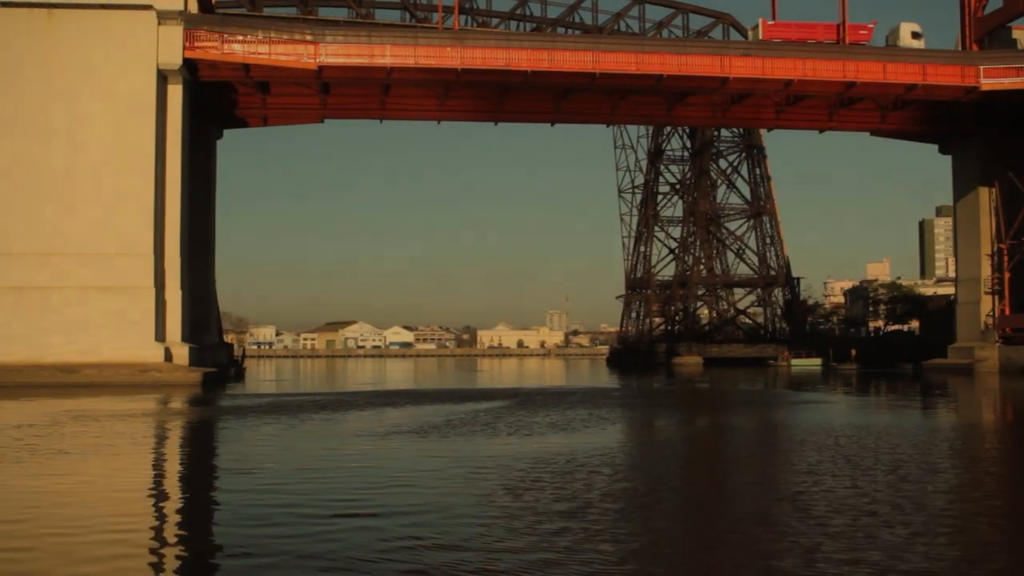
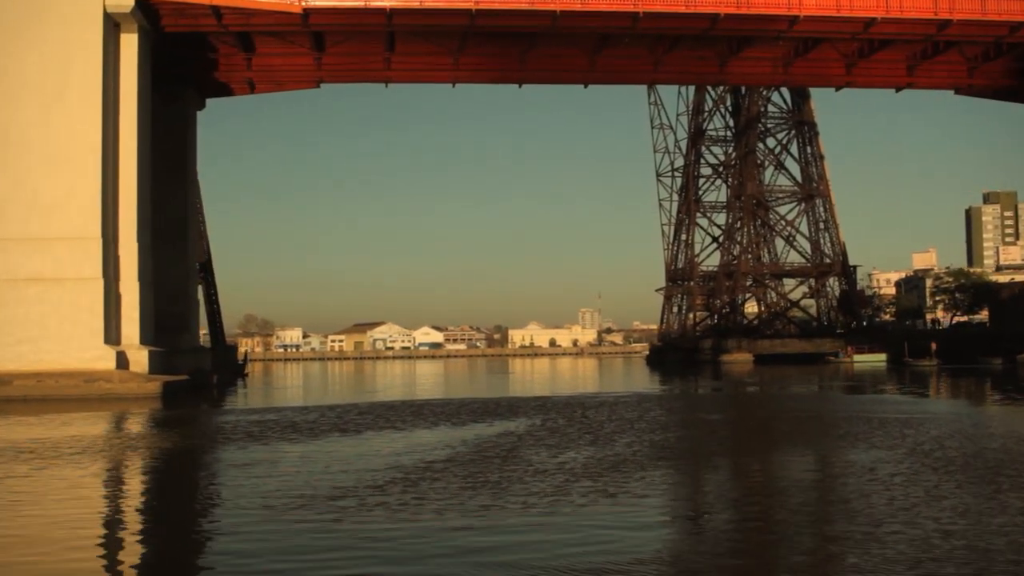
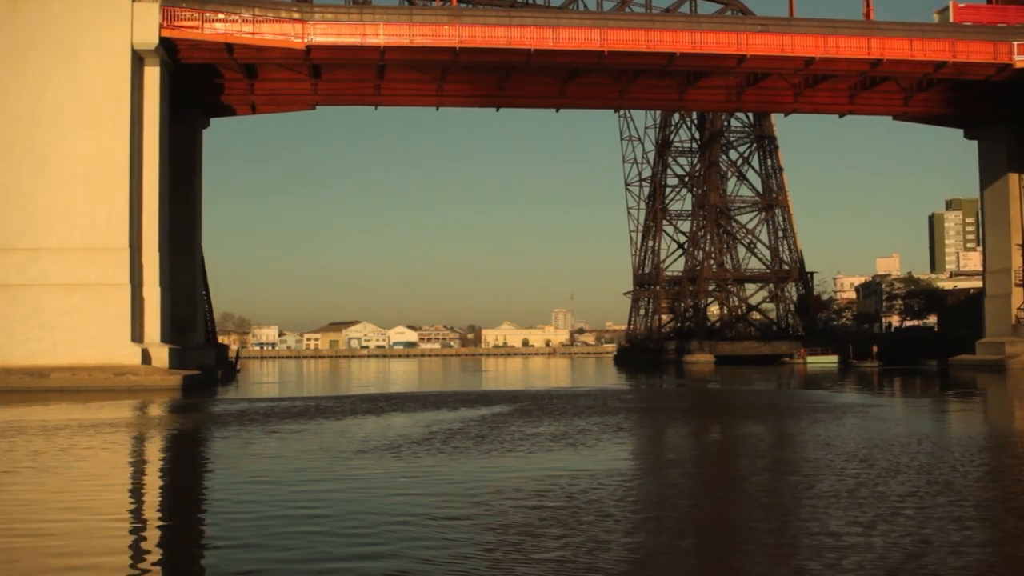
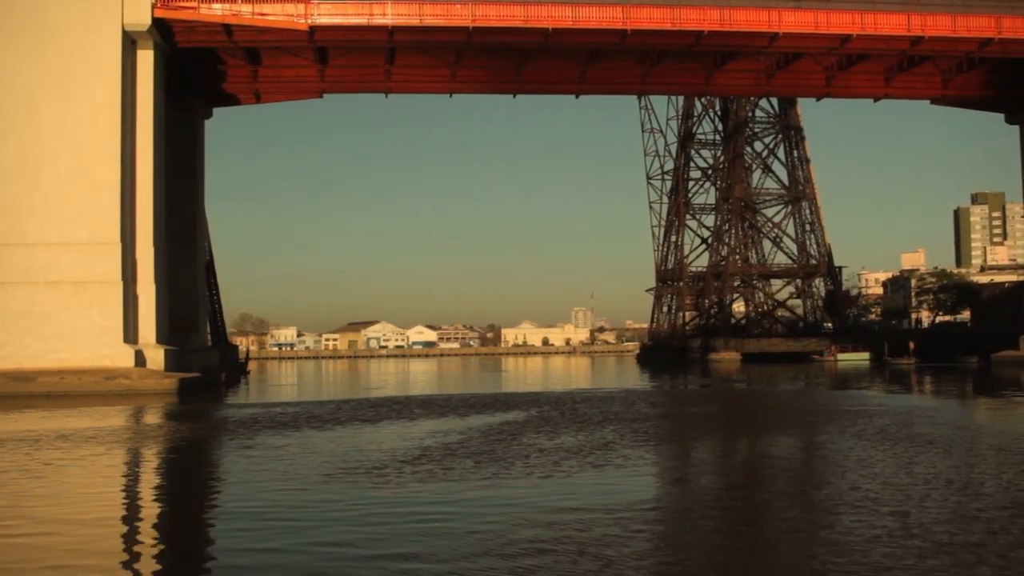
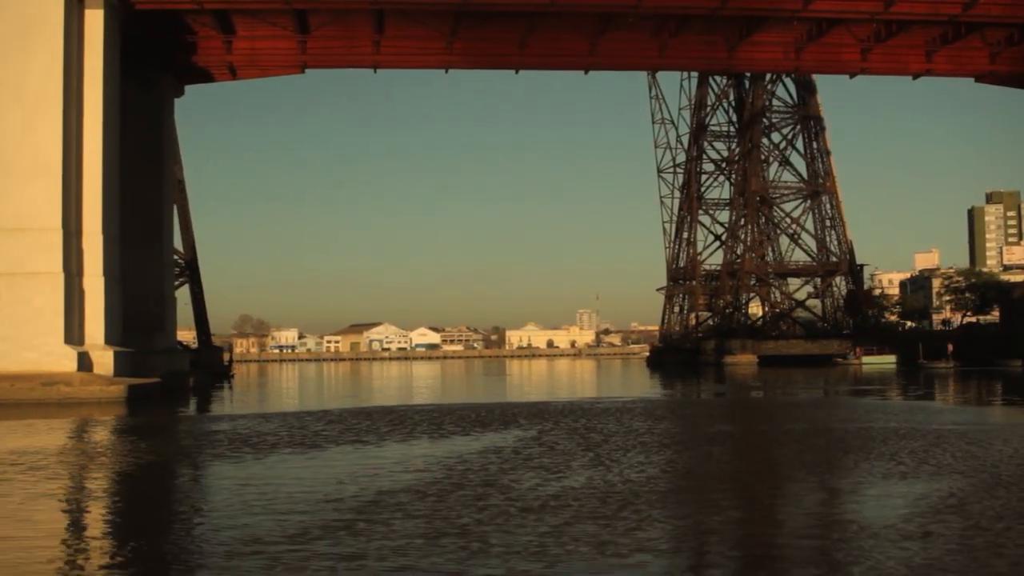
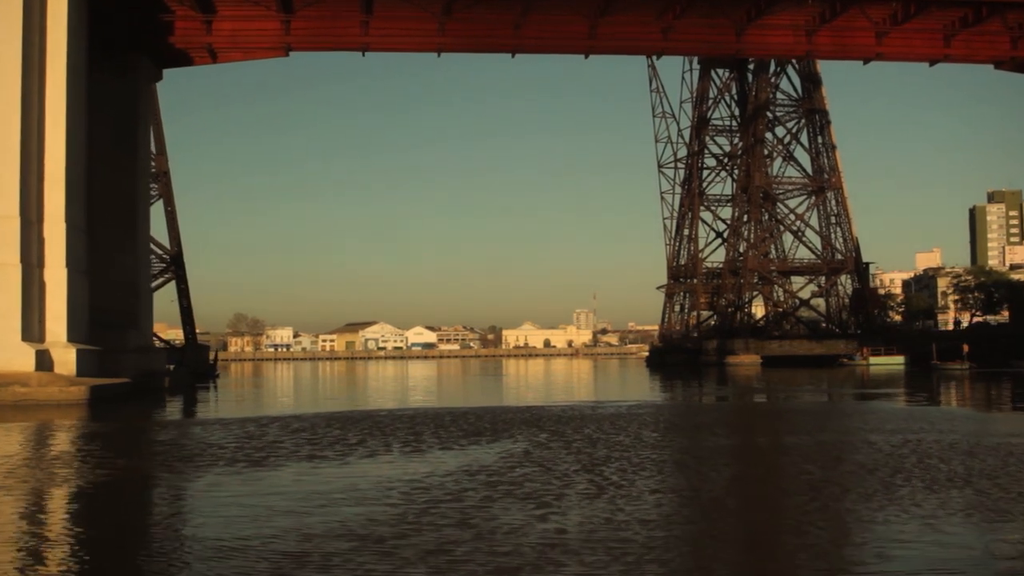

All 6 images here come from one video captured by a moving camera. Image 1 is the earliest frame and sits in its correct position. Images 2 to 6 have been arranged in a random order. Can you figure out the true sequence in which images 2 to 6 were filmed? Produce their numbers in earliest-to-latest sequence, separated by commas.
3, 4, 2, 5, 6
